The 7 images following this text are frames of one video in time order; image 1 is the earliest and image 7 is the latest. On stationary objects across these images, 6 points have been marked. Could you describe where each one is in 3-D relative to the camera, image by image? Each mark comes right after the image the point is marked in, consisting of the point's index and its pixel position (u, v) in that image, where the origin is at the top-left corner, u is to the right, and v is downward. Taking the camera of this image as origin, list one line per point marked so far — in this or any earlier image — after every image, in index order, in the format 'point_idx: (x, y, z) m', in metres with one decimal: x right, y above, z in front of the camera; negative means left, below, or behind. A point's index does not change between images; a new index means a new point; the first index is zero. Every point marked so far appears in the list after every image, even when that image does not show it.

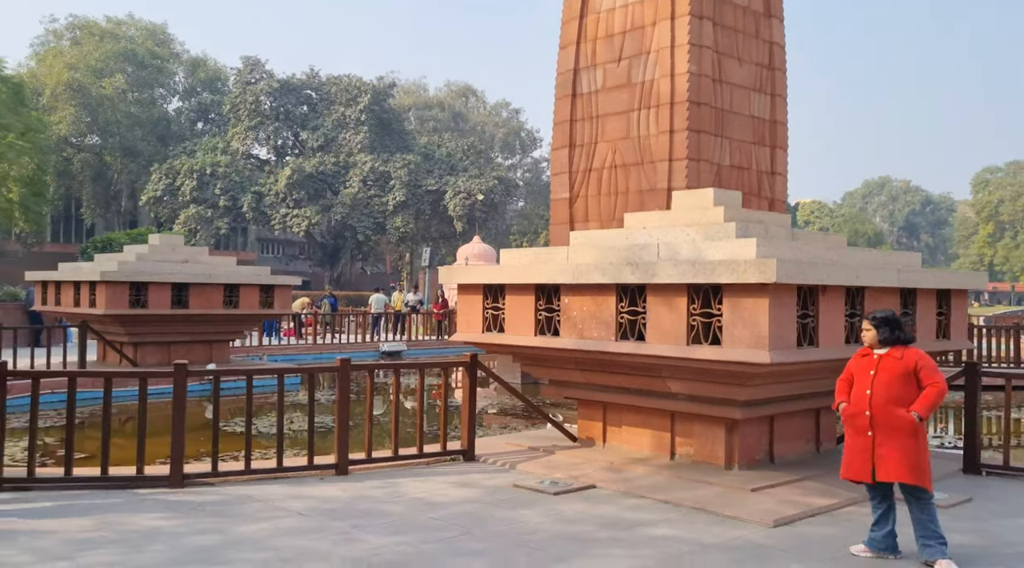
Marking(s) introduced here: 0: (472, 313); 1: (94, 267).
0: (-0.3, -0.2, +8.0) m
1: (-6.7, +0.3, +16.7) m
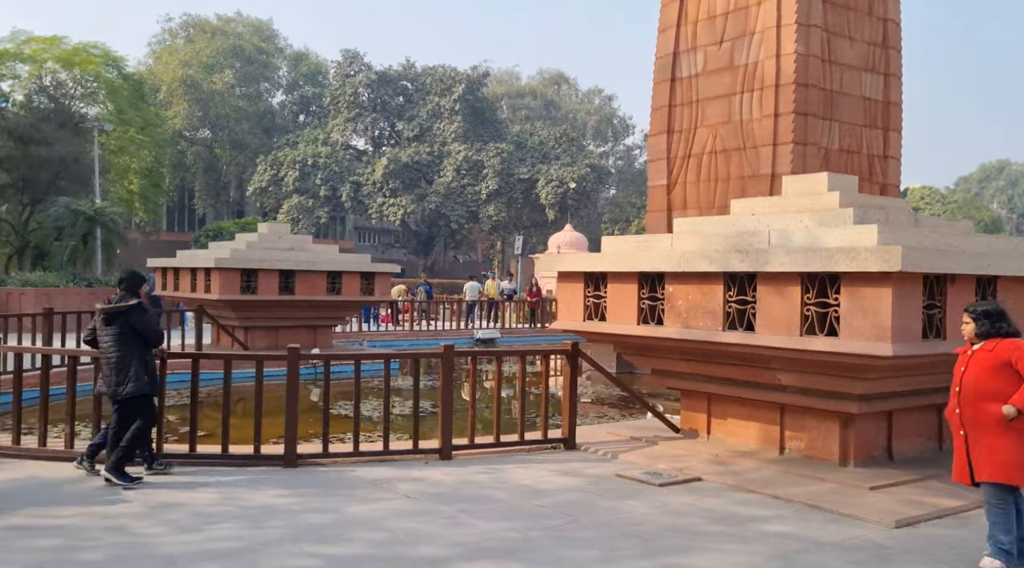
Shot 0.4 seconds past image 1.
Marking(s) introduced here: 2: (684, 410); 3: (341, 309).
0: (+0.5, -0.1, +7.9) m
1: (-5.1, +0.5, +17.2) m
2: (+1.3, -1.0, +7.7) m
3: (-3.0, -0.4, +18.0) m
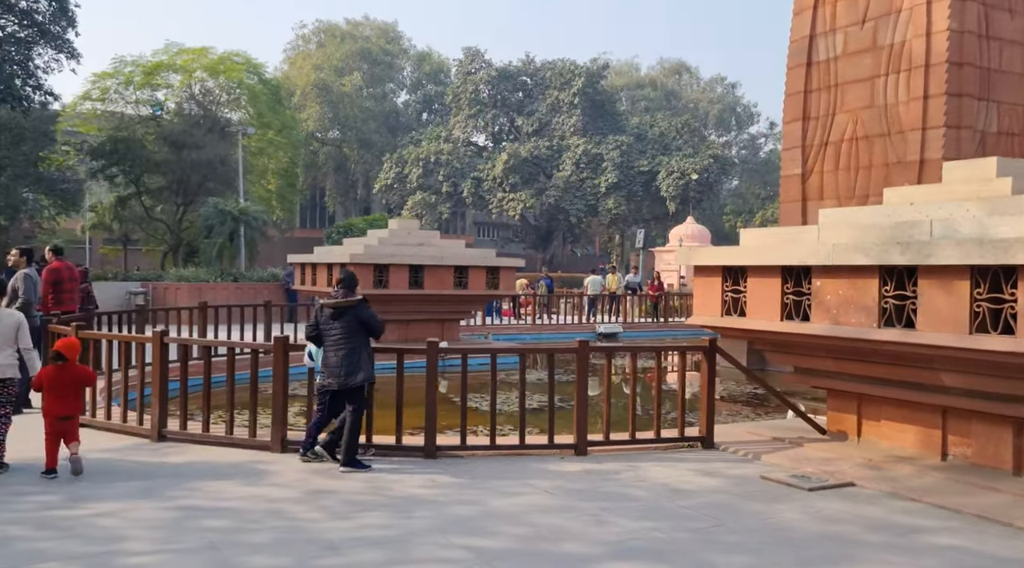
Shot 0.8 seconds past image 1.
0: (+1.5, -0.1, +7.6) m
1: (-3.0, +0.6, +17.4) m
2: (+2.3, -0.9, +7.3) m
3: (-0.8, -0.3, +18.0) m
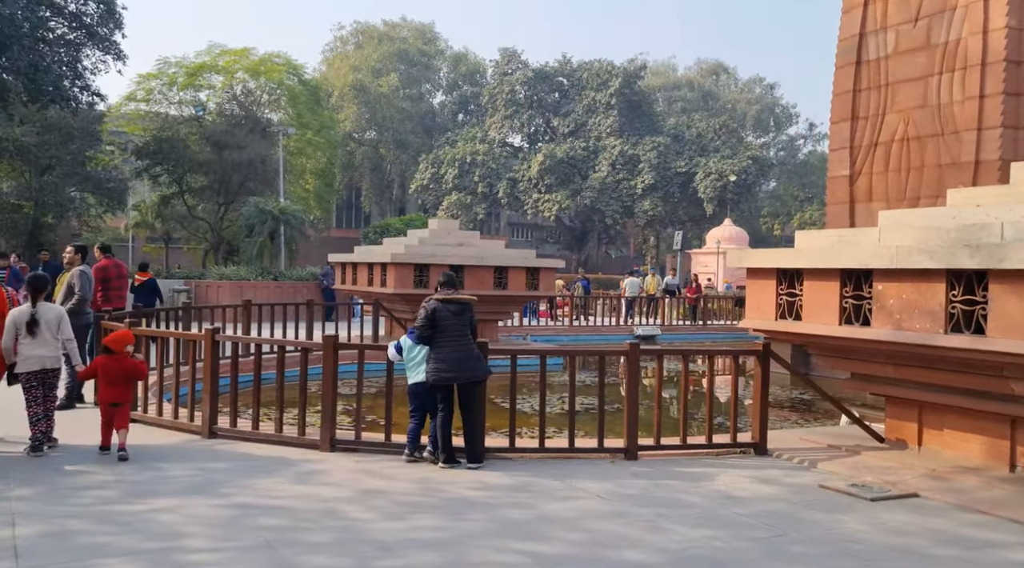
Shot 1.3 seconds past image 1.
0: (+1.9, -0.1, +7.5) m
1: (-2.3, +0.6, +17.4) m
2: (+2.7, -0.9, +7.2) m
3: (-0.1, -0.4, +18.0) m
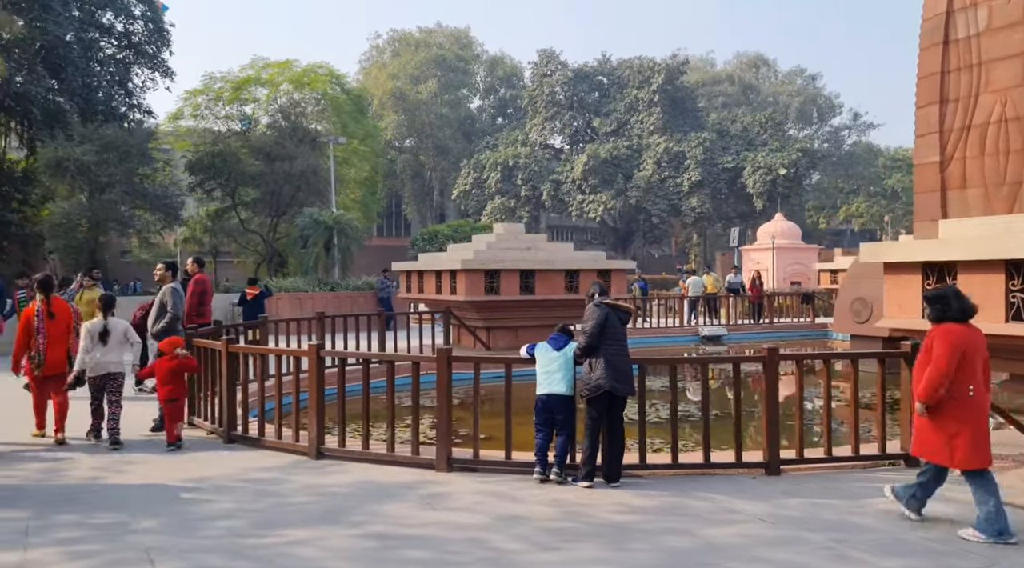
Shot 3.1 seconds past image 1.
0: (+2.7, -0.1, +7.0) m
1: (-1.1, +0.4, +17.0) m
2: (+3.5, -0.9, +6.6) m
3: (+1.2, -0.4, +17.5) m
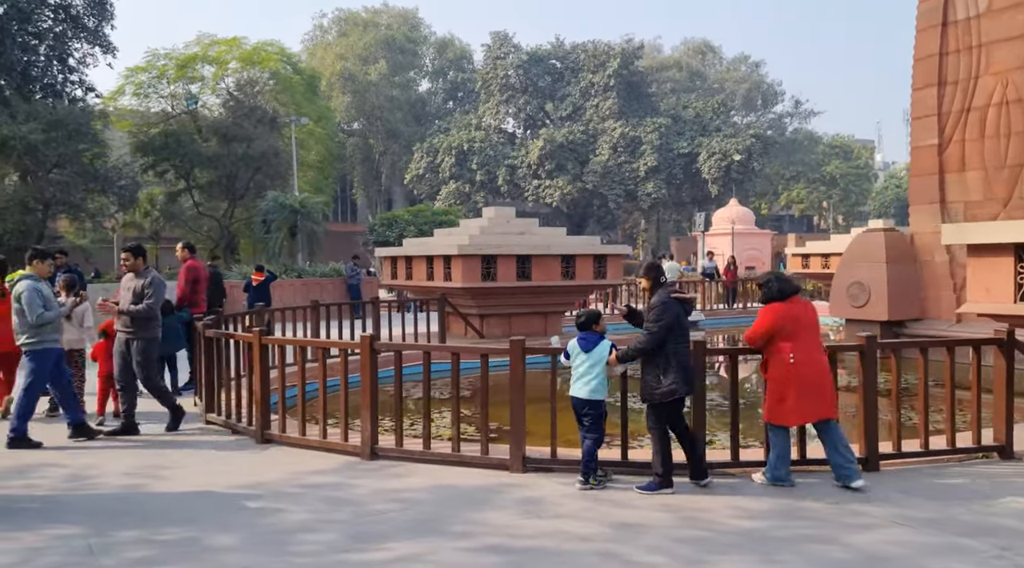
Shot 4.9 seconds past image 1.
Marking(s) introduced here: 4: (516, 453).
0: (+3.3, 0.0, +6.6) m
1: (-1.1, +0.7, +16.4) m
2: (+4.1, -0.8, +6.3) m
3: (+1.1, -0.2, +17.0) m
4: (0.0, -1.1, +6.6) m
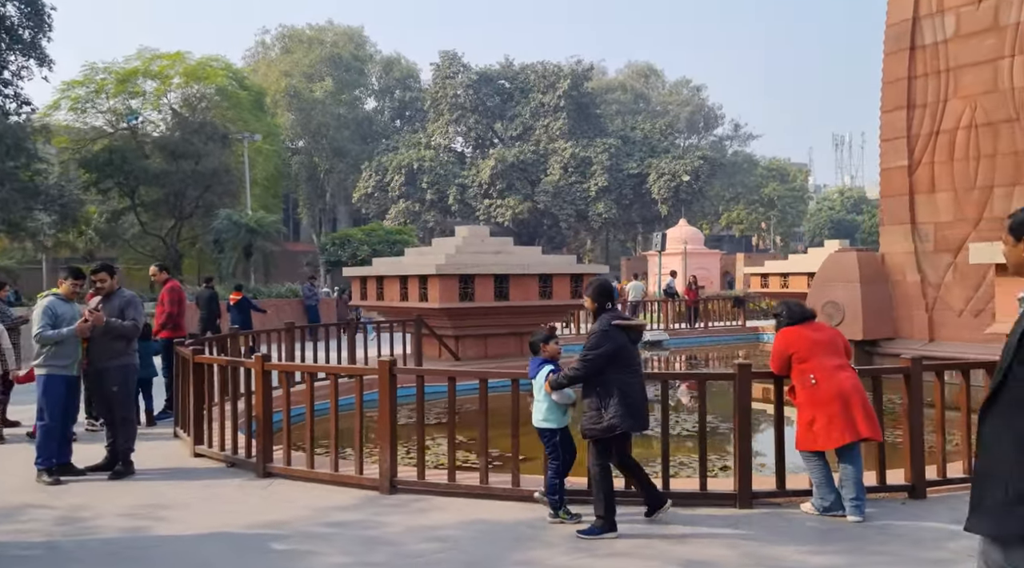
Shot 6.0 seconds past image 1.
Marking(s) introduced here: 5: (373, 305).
0: (+3.5, -0.1, +6.4) m
1: (-1.5, +0.3, +16.0) m
2: (+4.3, -0.9, +6.1) m
3: (+0.7, -0.5, +16.7) m
4: (+0.2, -1.2, +6.2) m
5: (-2.3, -0.3, +16.8) m
